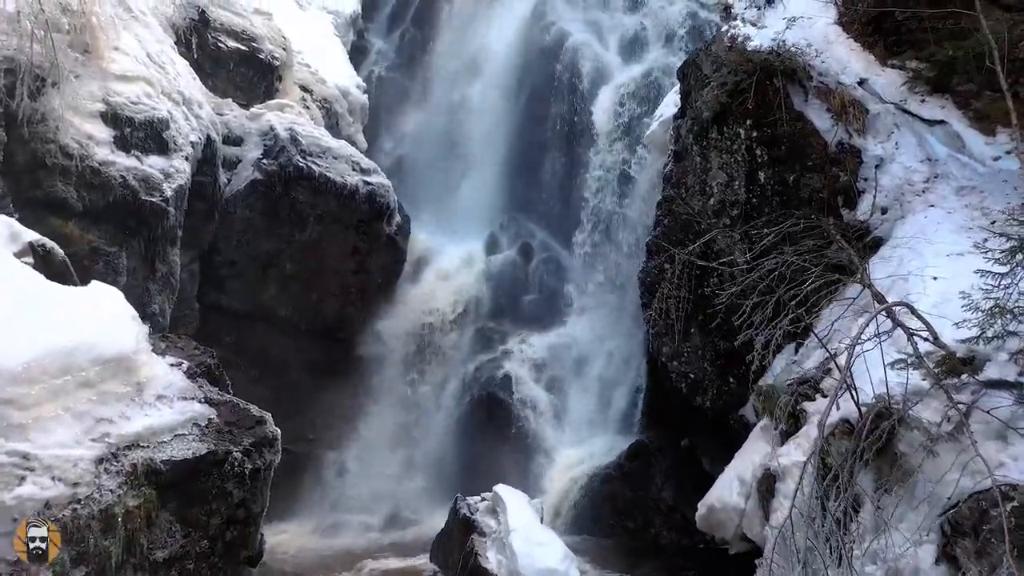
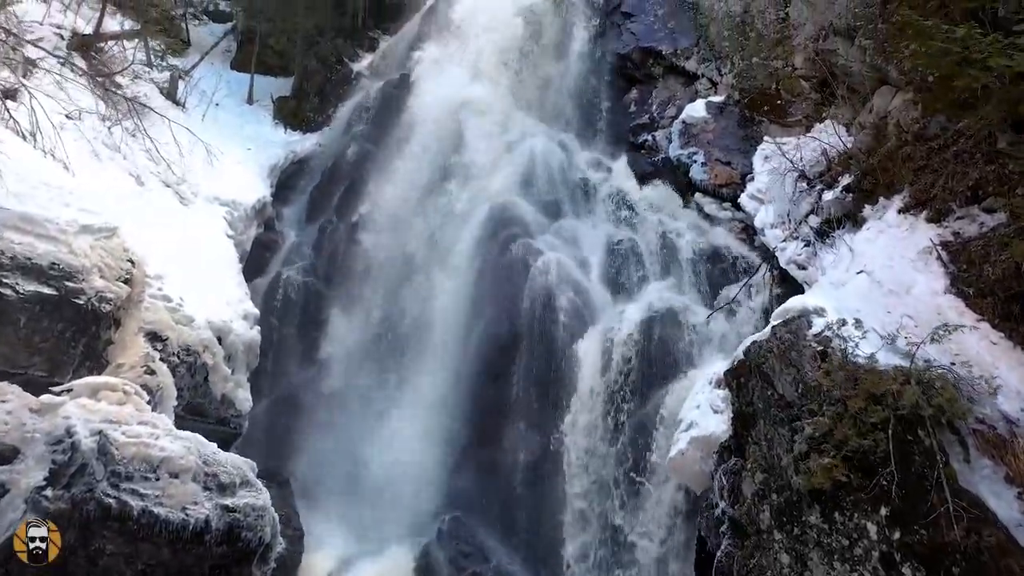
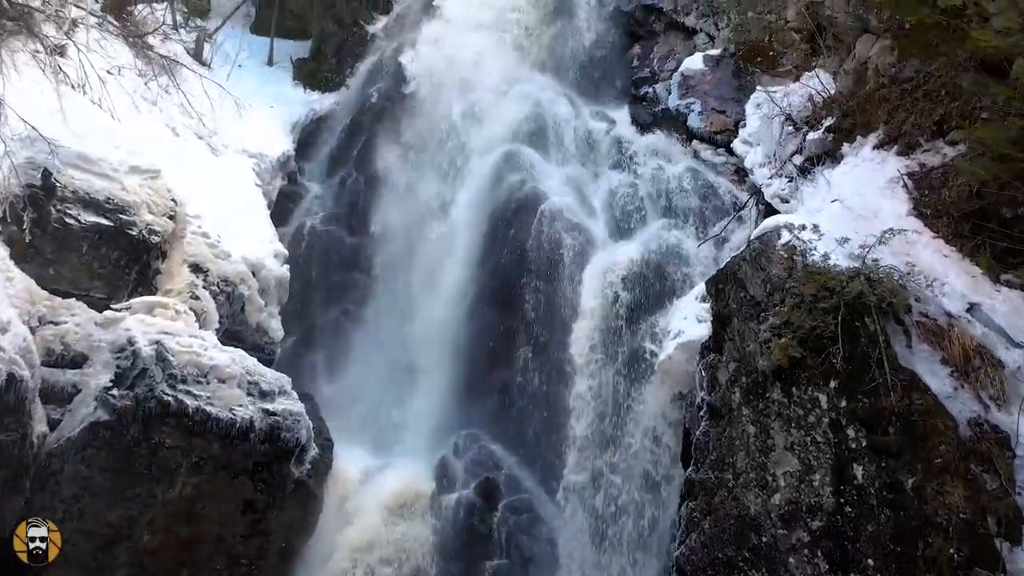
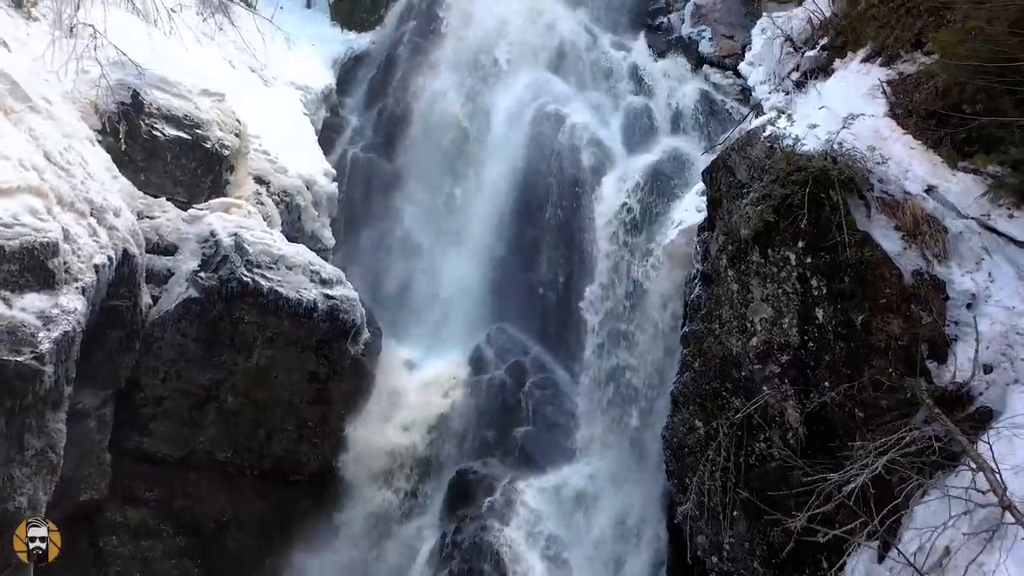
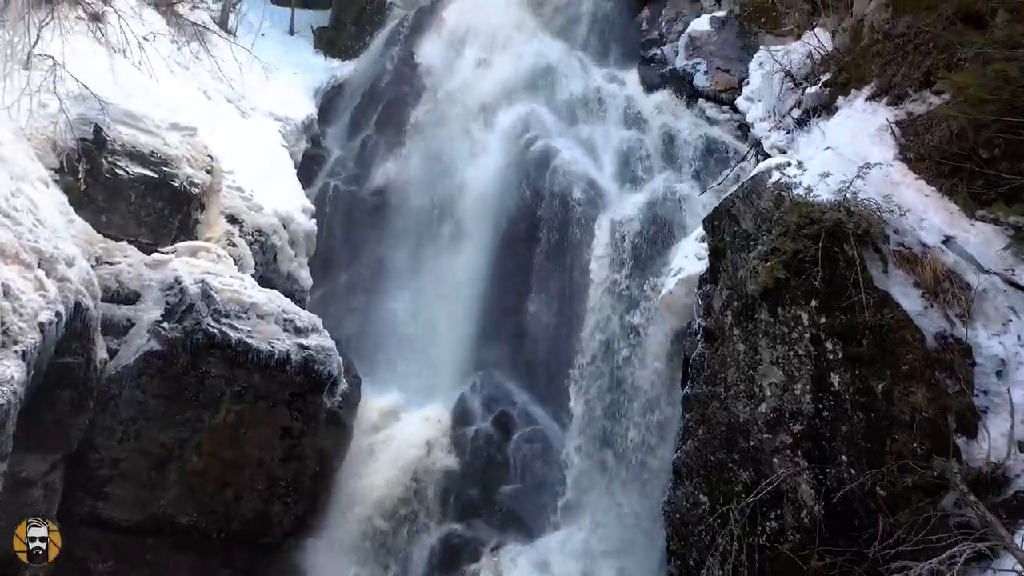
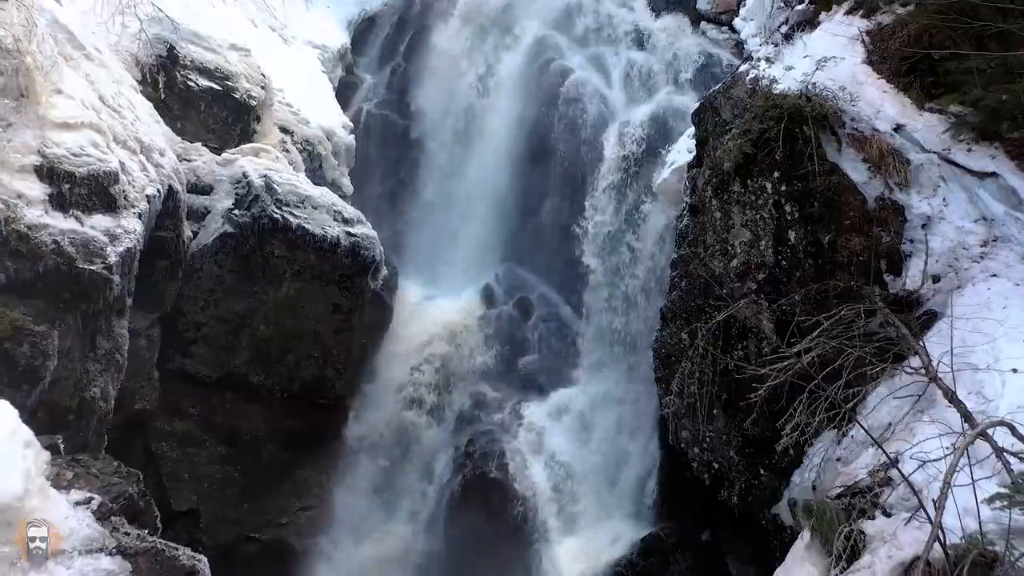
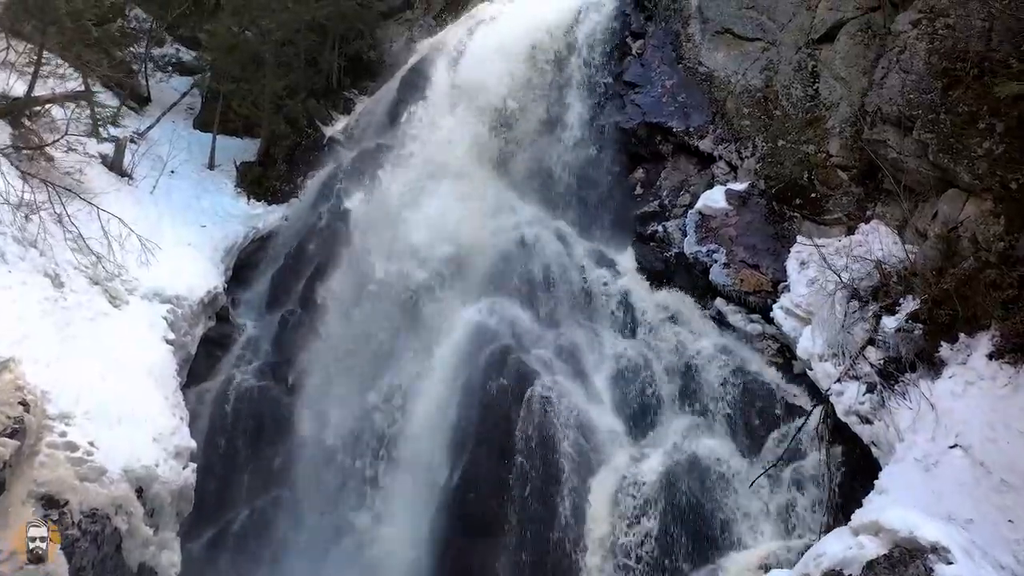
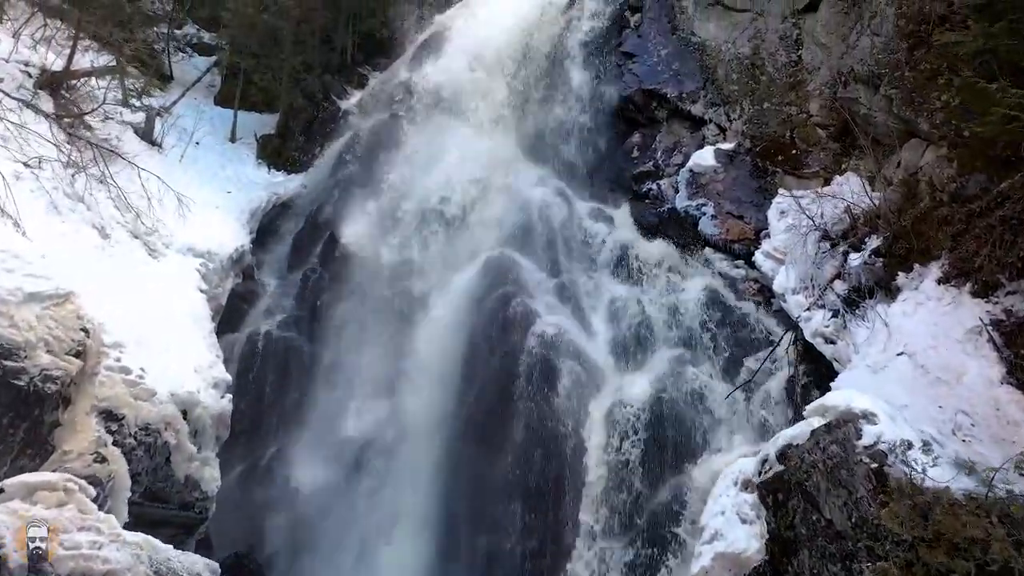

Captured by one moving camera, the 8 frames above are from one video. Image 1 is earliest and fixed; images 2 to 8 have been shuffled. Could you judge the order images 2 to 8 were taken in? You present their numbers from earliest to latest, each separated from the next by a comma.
6, 4, 5, 3, 2, 8, 7
